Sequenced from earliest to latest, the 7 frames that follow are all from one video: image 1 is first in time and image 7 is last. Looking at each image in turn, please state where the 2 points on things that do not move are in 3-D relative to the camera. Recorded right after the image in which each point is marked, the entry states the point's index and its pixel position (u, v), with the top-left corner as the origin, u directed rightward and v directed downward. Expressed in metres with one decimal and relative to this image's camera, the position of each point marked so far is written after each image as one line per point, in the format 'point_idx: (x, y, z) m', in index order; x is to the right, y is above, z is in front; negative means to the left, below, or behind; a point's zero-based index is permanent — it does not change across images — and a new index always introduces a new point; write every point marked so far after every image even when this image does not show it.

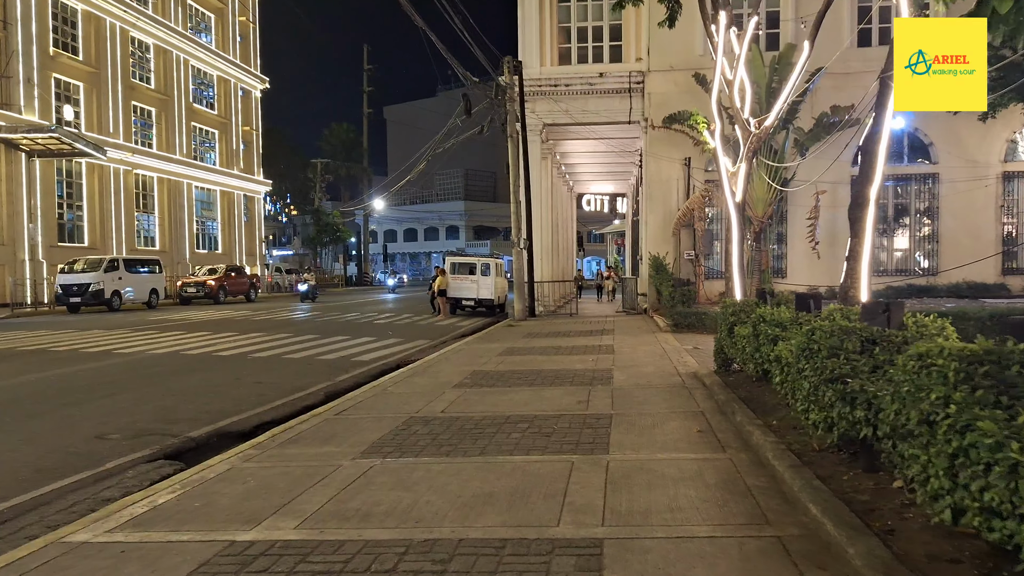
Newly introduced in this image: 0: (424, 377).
0: (-1.1, -1.1, +10.4) m
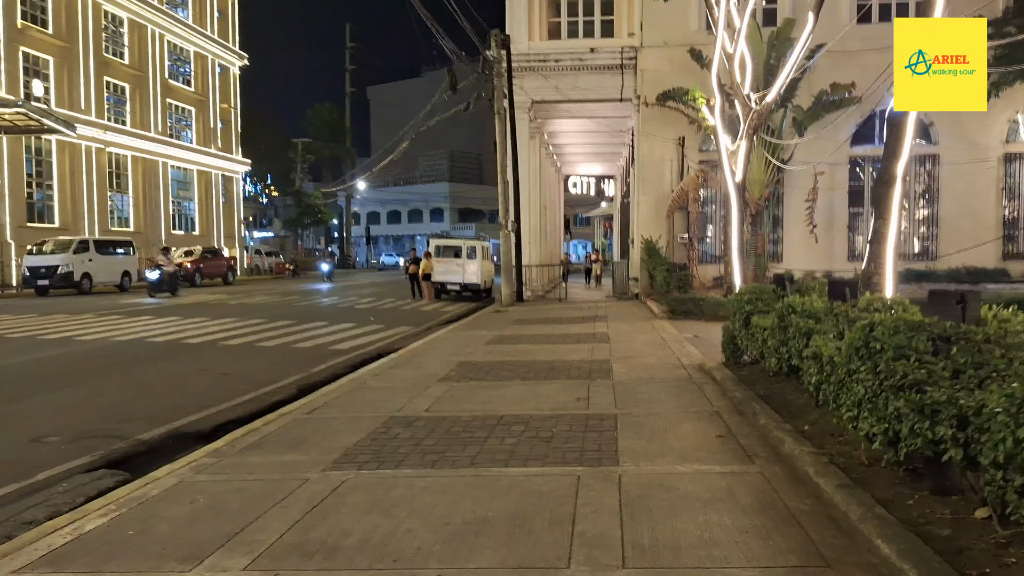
0: (-1.2, -0.9, +9.6) m
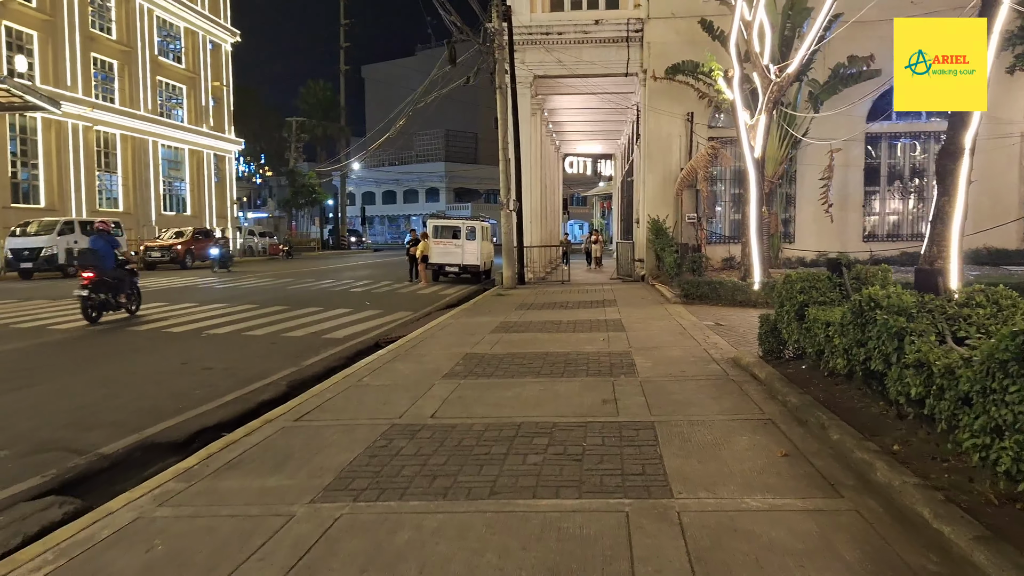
0: (-1.1, -0.8, +8.7) m
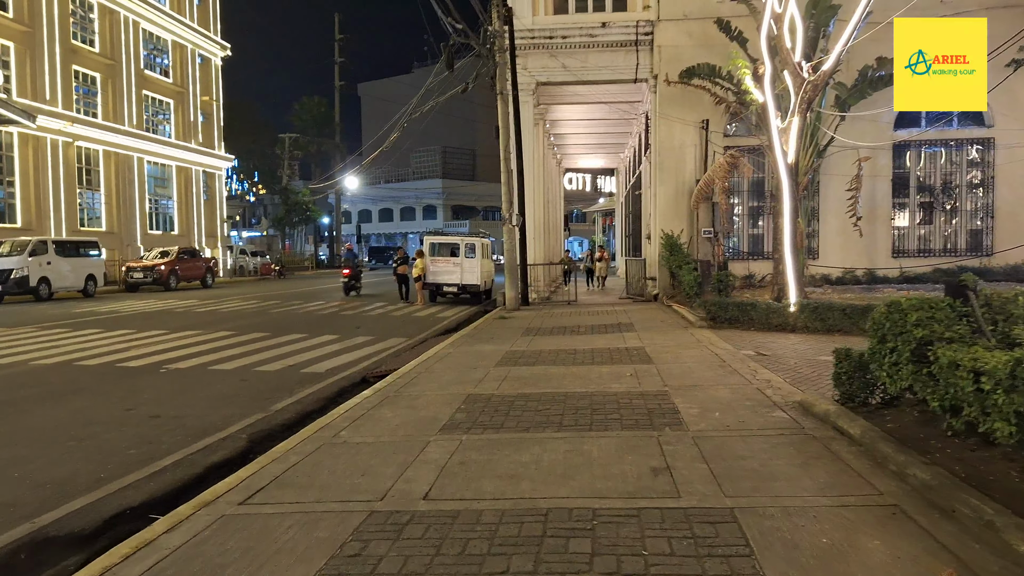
0: (-1.0, -1.0, +7.1) m
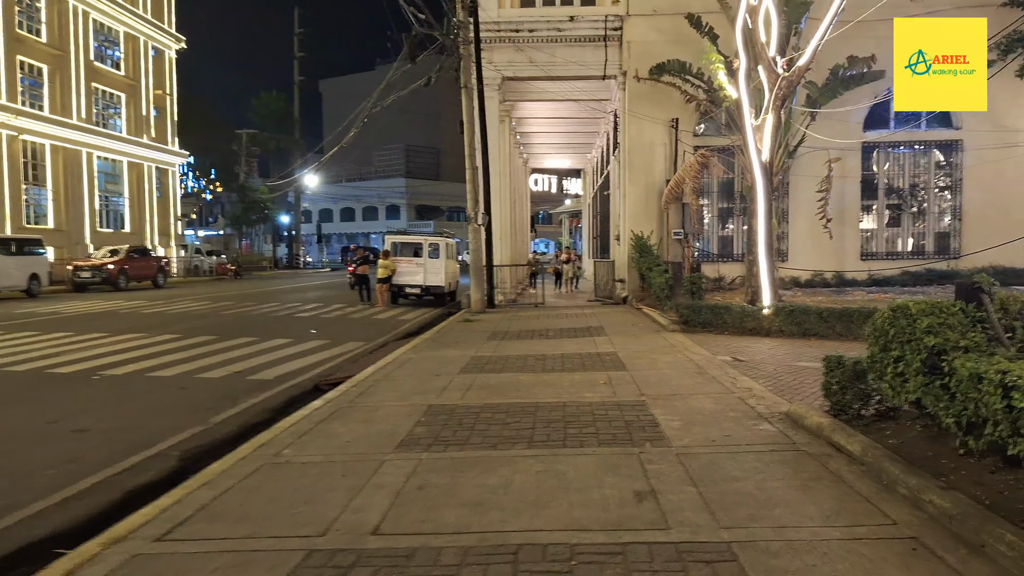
0: (-1.2, -1.0, +6.5) m
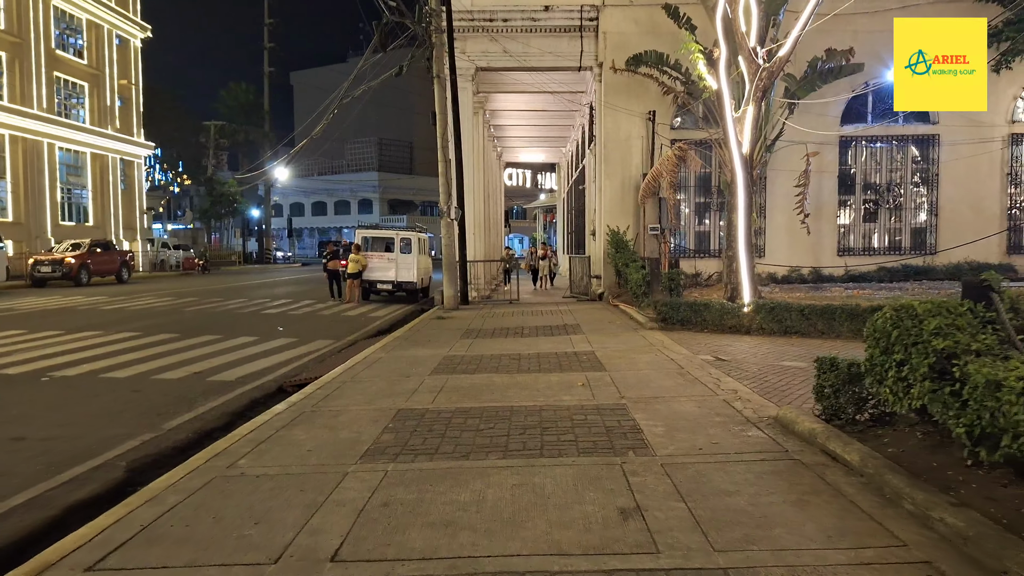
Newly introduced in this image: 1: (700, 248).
0: (-1.4, -1.0, +6.1) m
1: (+4.2, +0.9, +18.6) m
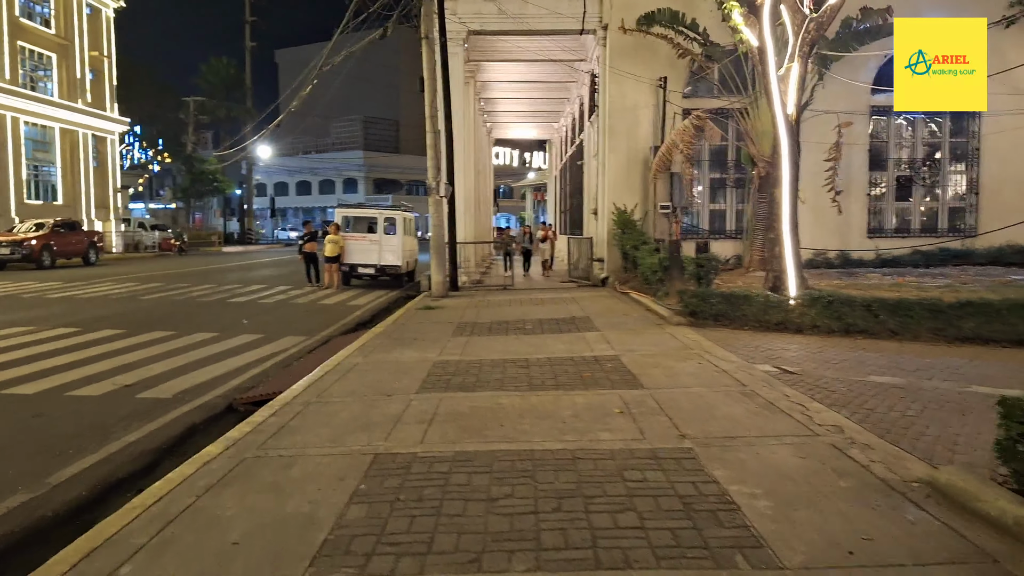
0: (-1.3, -1.0, +4.2) m
1: (+4.1, +1.2, +16.8) m
